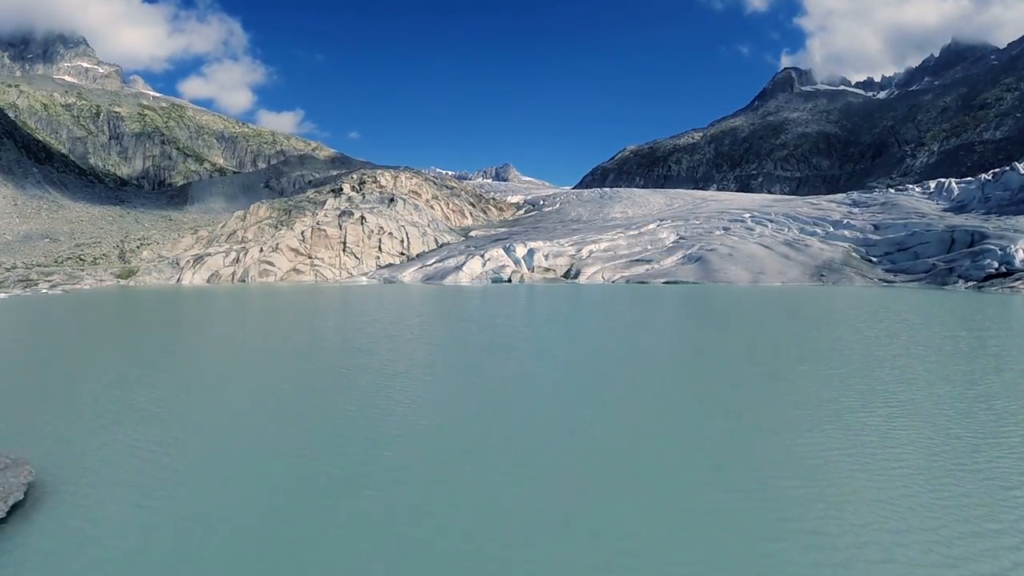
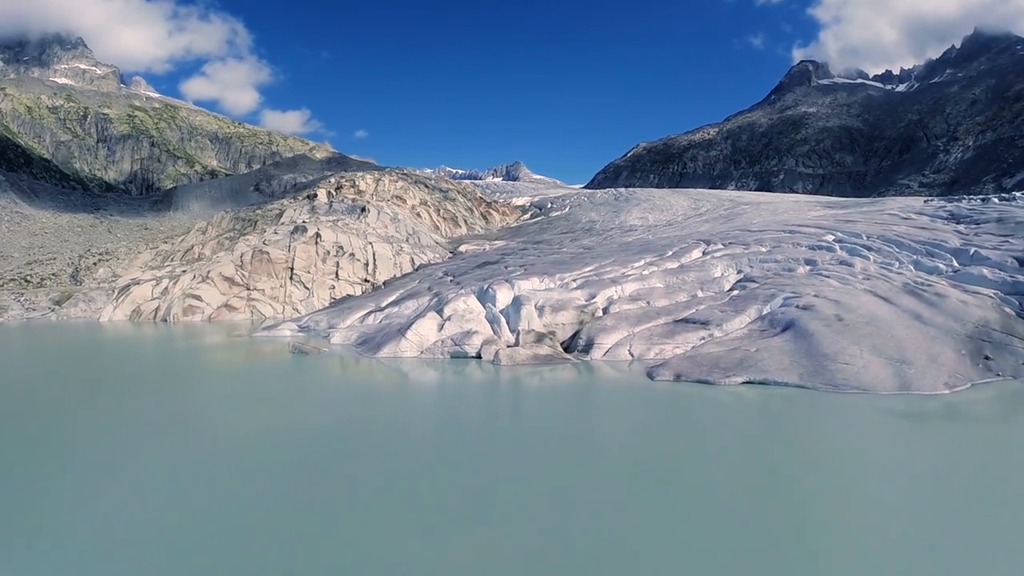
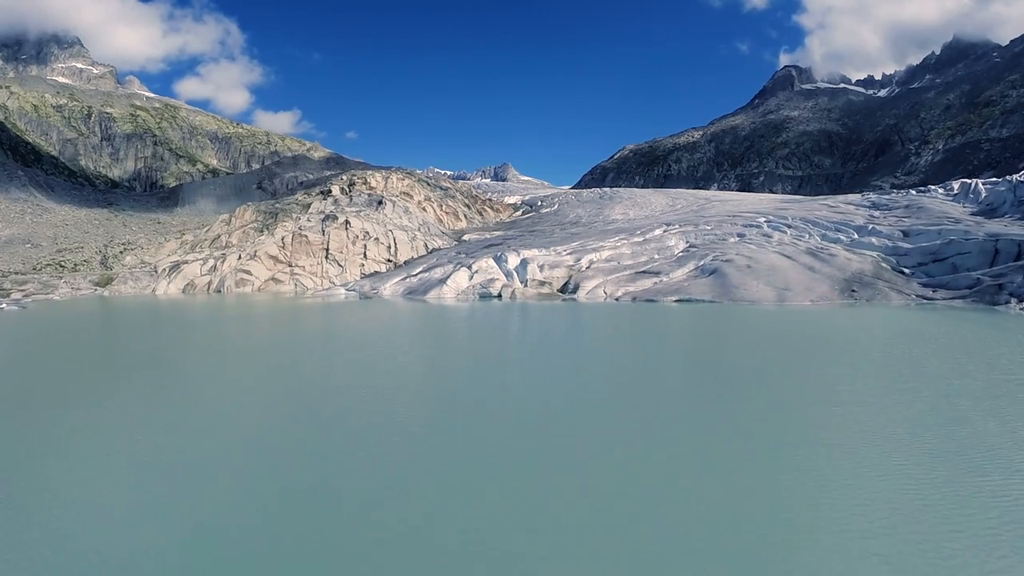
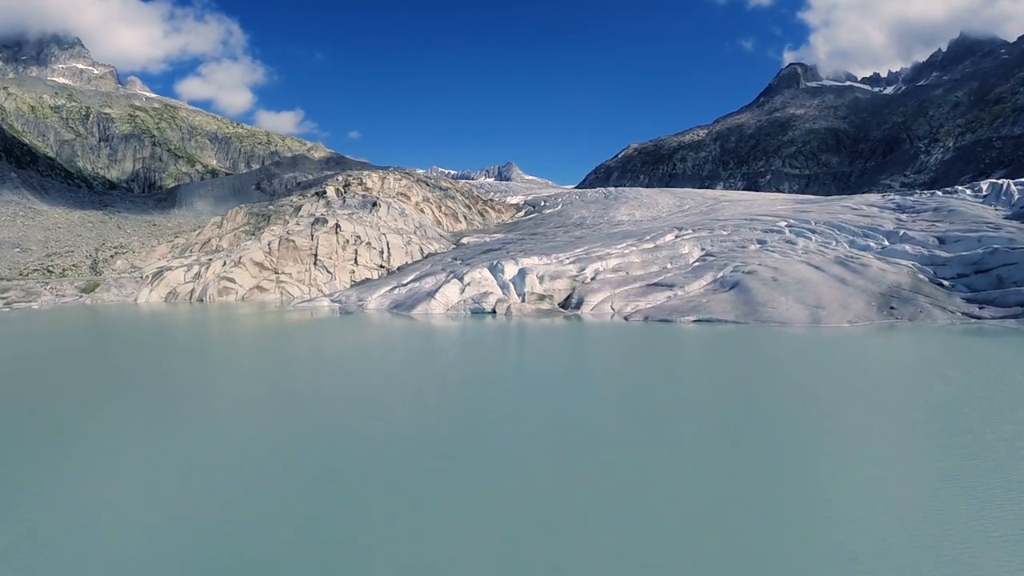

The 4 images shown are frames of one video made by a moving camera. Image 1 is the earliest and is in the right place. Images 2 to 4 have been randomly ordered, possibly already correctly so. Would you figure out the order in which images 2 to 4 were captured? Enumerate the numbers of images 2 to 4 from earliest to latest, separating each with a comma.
3, 4, 2
